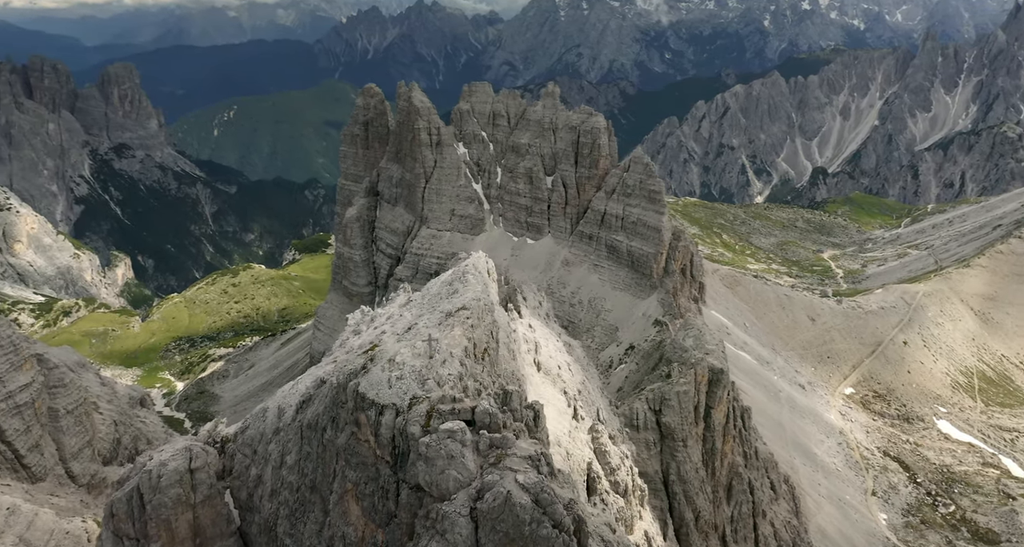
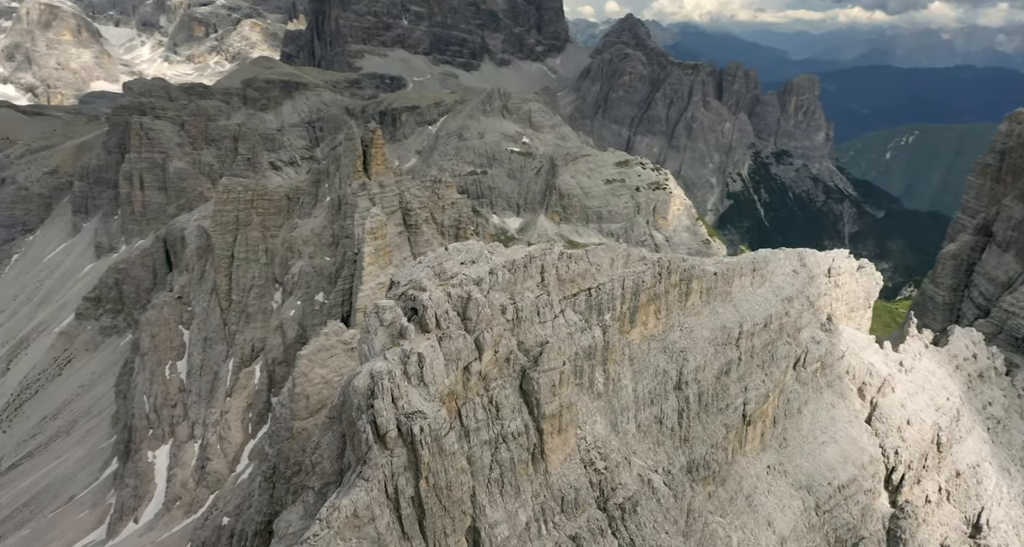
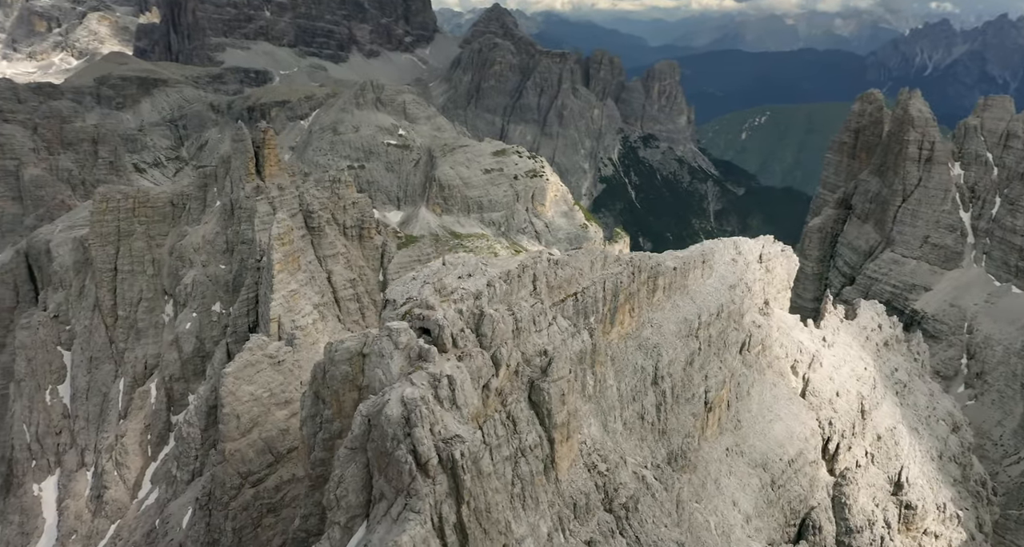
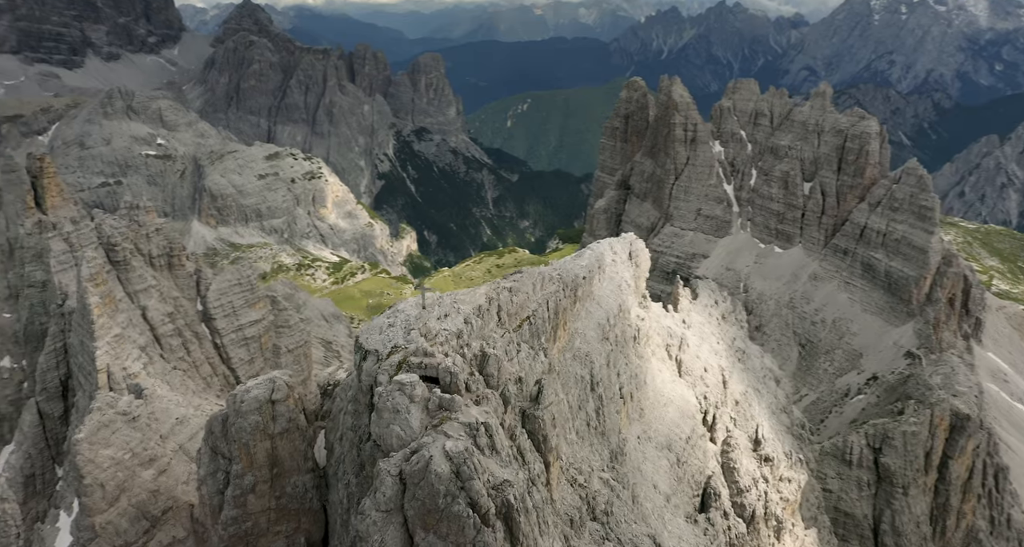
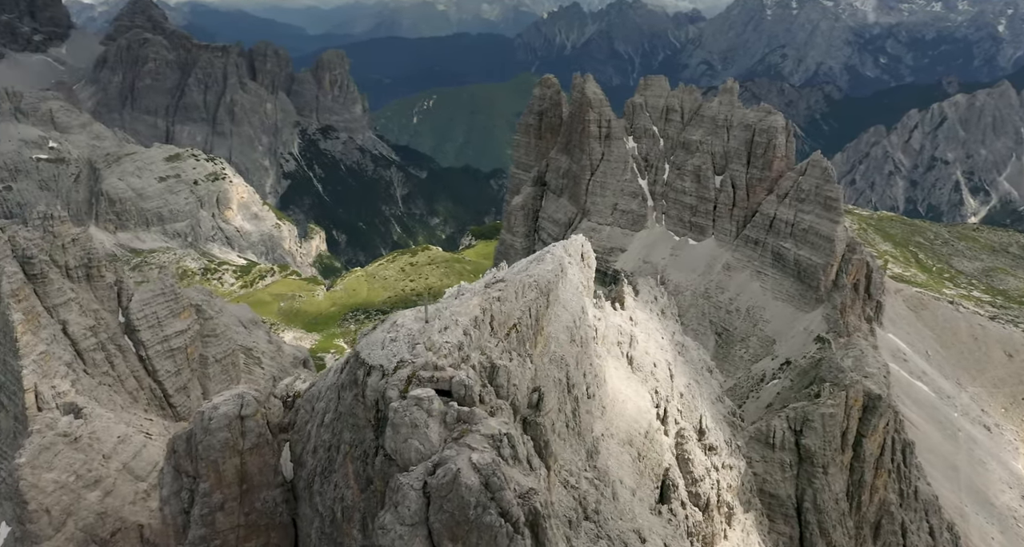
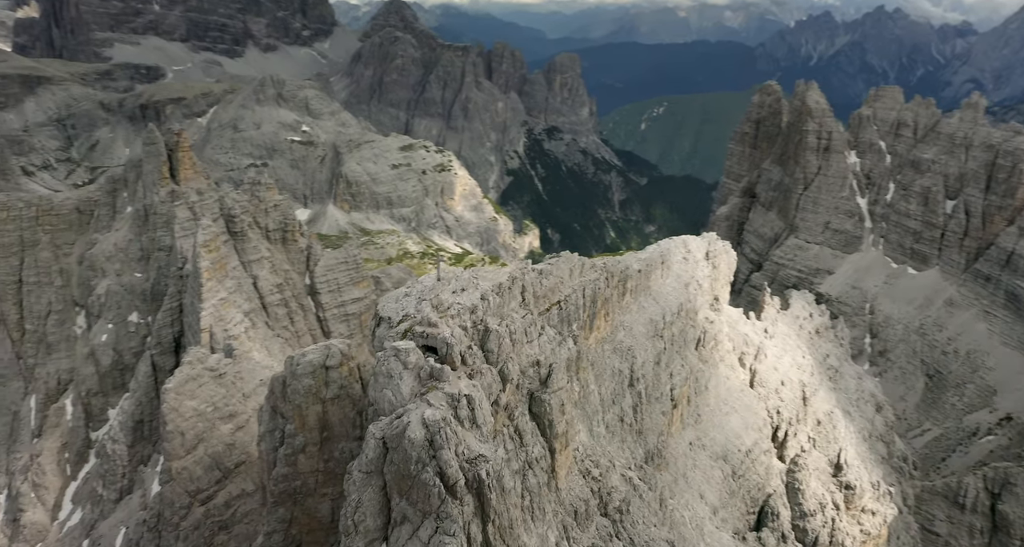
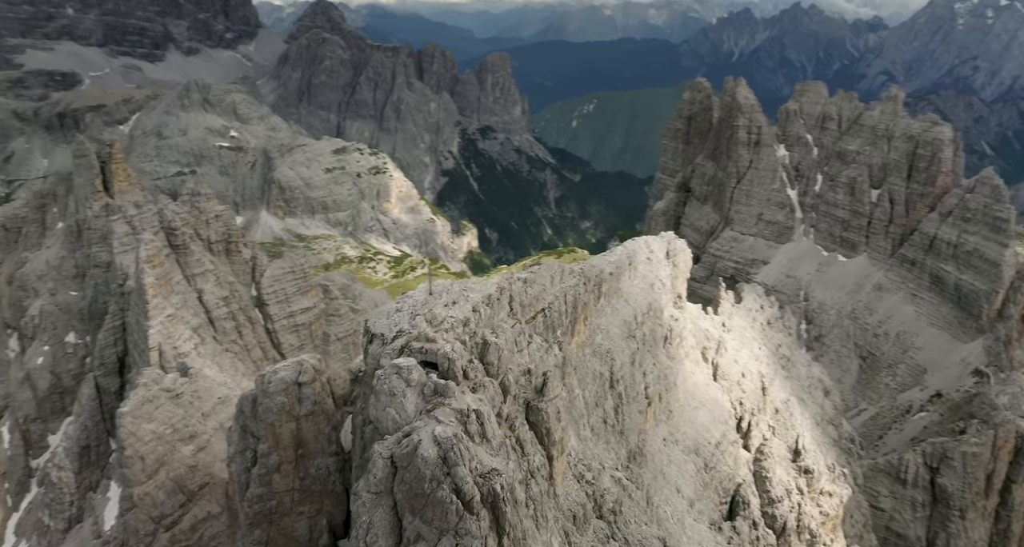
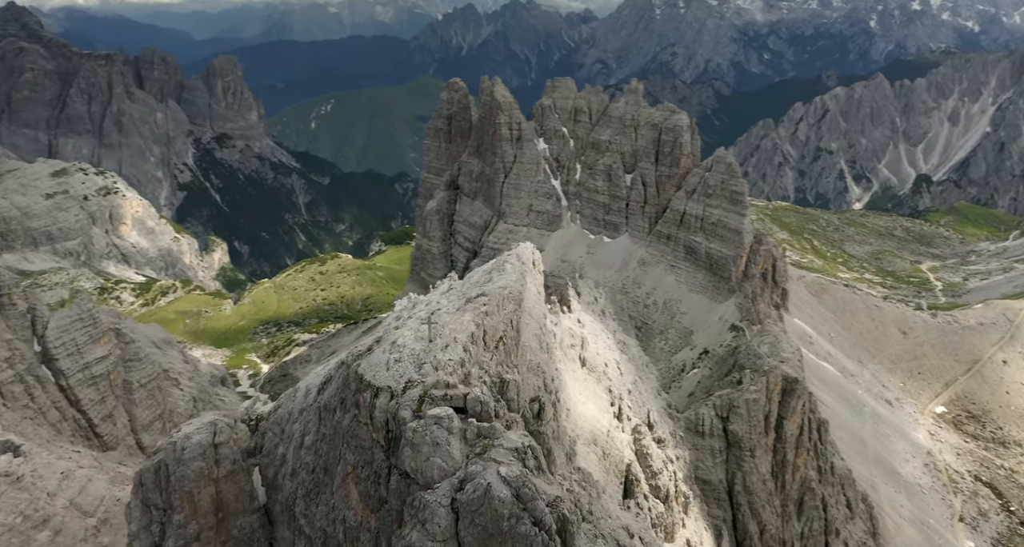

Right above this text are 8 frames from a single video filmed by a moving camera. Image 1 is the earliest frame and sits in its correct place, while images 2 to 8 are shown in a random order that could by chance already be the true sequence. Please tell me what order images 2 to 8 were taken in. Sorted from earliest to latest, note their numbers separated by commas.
8, 5, 4, 7, 6, 3, 2
